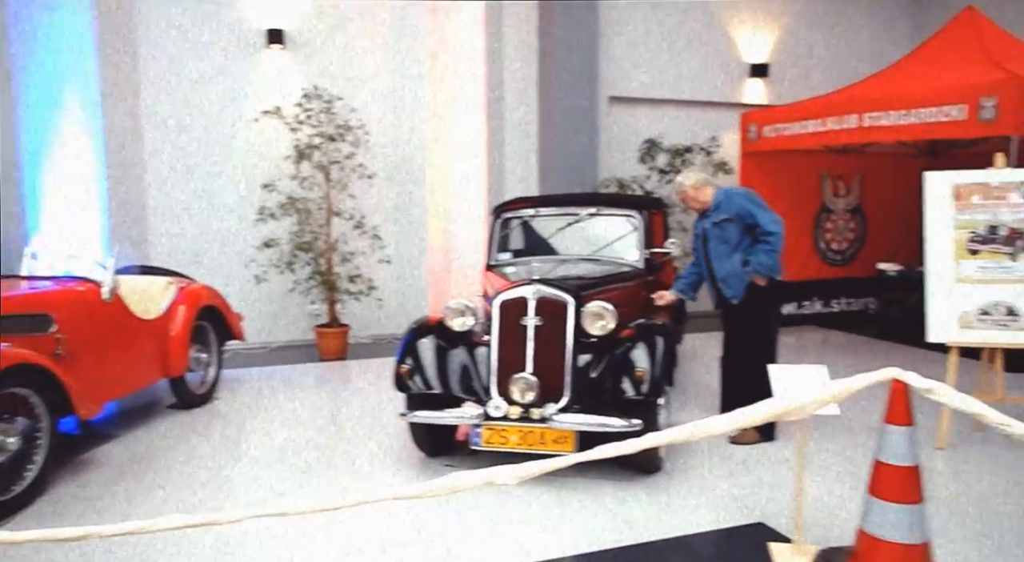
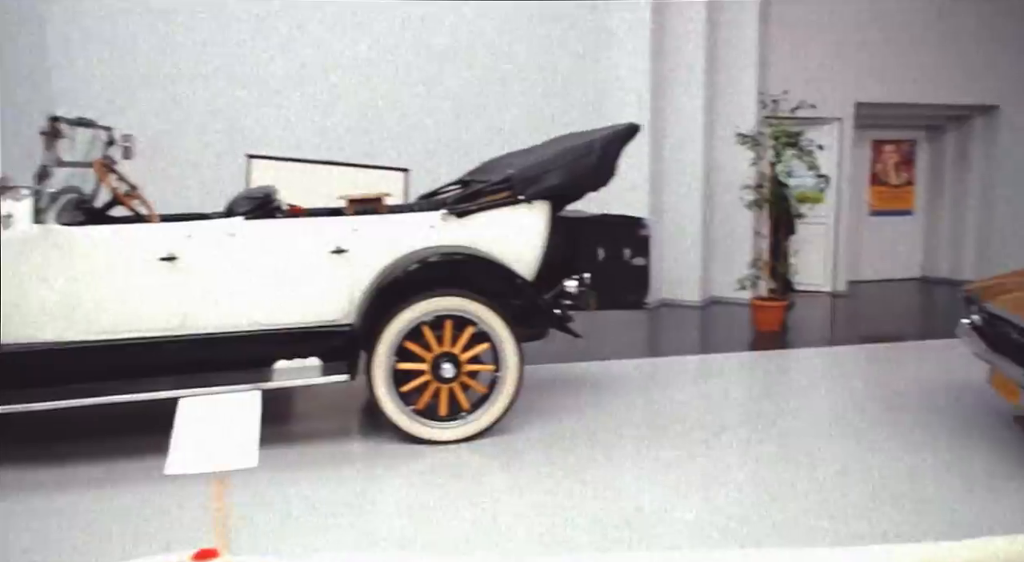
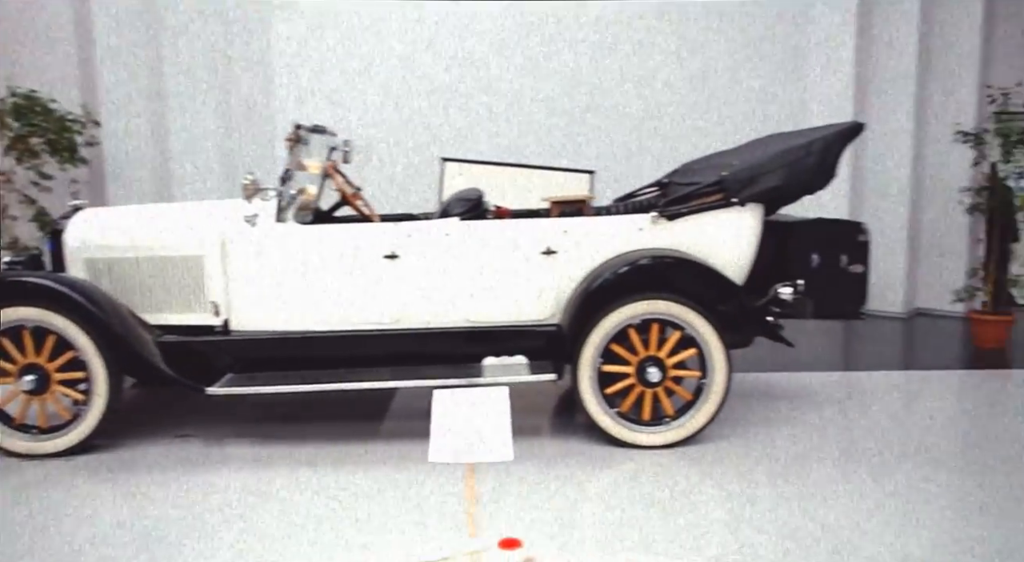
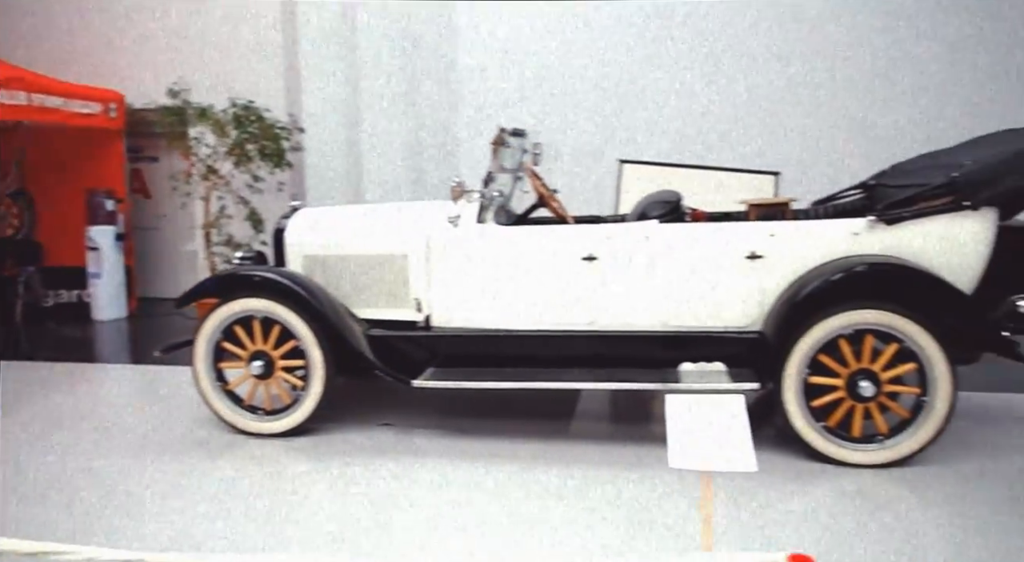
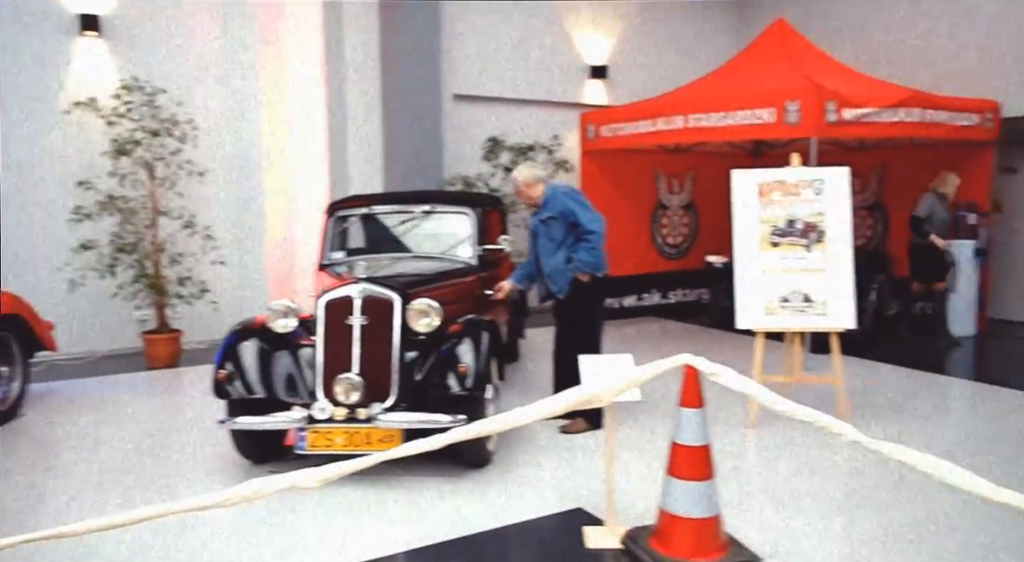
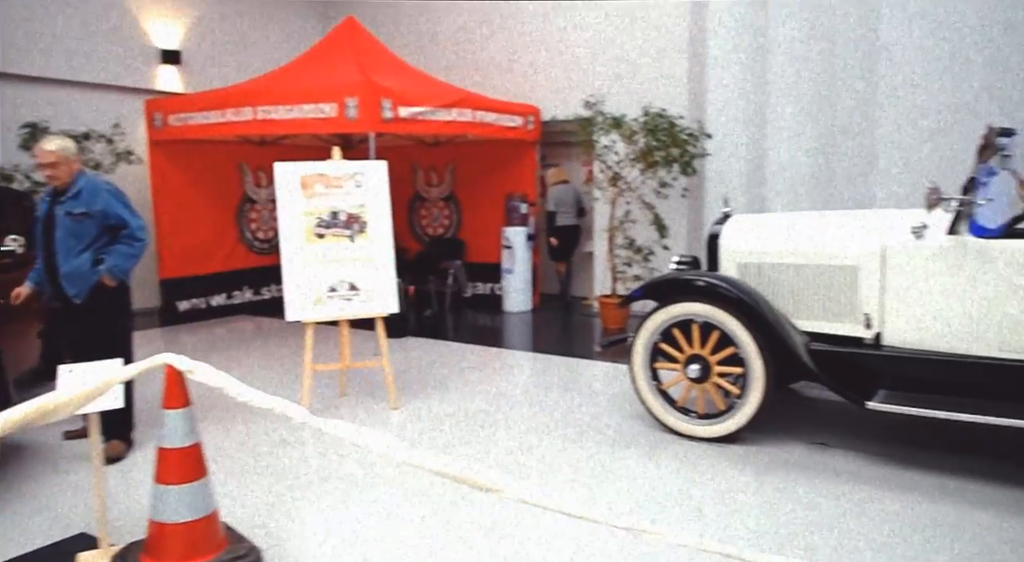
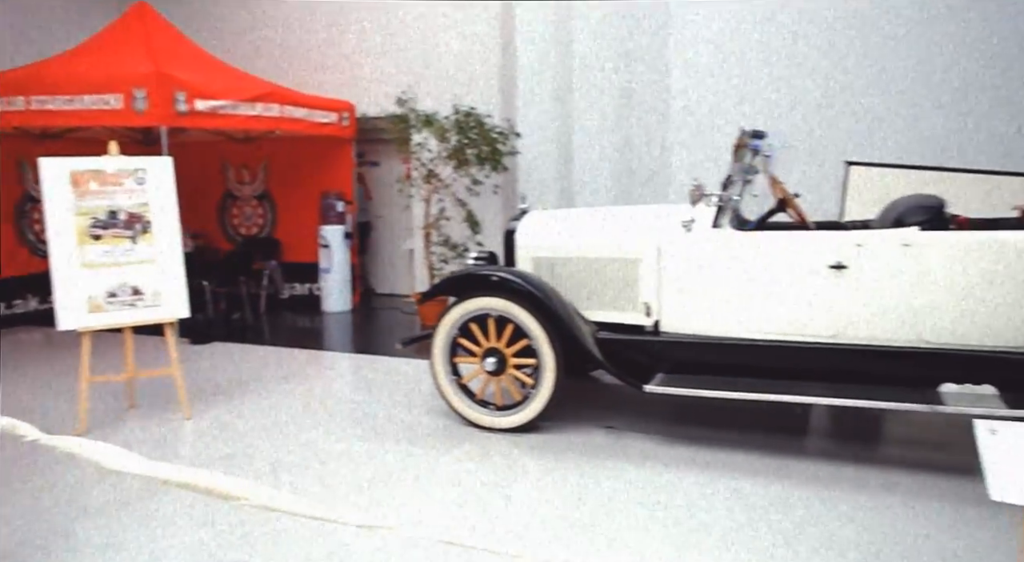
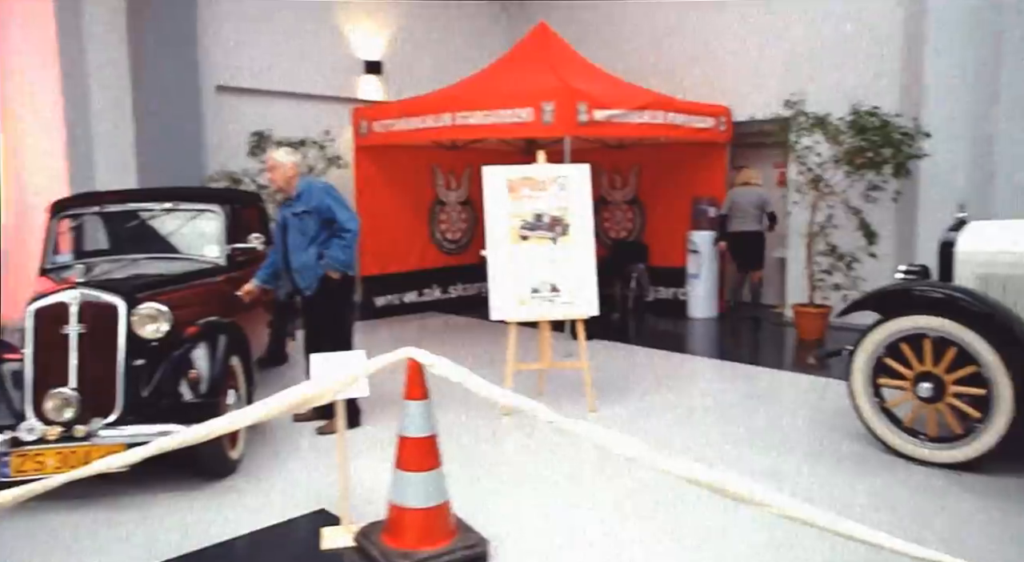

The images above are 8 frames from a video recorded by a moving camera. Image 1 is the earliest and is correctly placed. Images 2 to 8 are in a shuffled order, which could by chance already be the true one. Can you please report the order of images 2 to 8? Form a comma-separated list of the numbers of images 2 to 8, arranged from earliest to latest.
5, 8, 6, 7, 4, 3, 2
